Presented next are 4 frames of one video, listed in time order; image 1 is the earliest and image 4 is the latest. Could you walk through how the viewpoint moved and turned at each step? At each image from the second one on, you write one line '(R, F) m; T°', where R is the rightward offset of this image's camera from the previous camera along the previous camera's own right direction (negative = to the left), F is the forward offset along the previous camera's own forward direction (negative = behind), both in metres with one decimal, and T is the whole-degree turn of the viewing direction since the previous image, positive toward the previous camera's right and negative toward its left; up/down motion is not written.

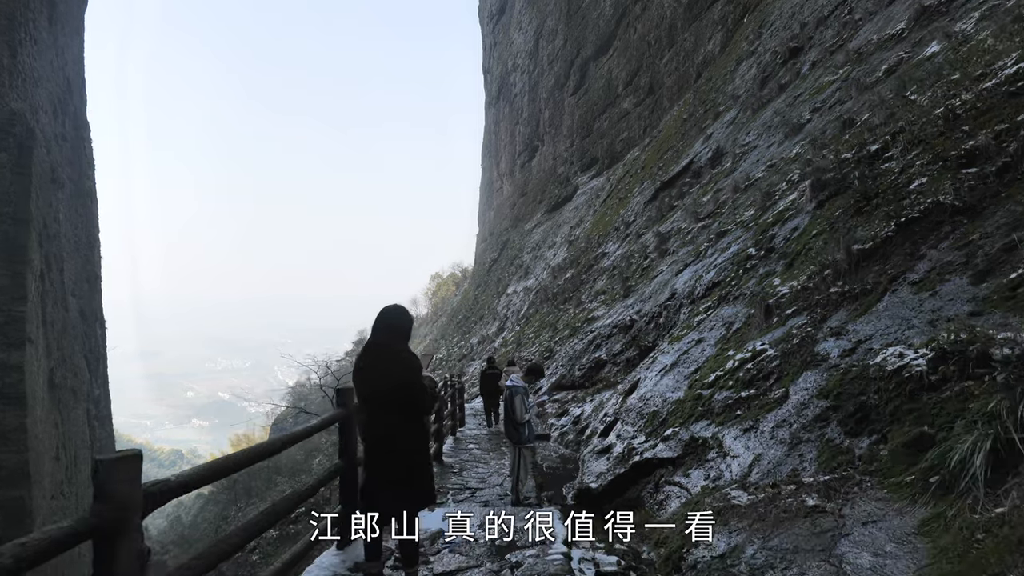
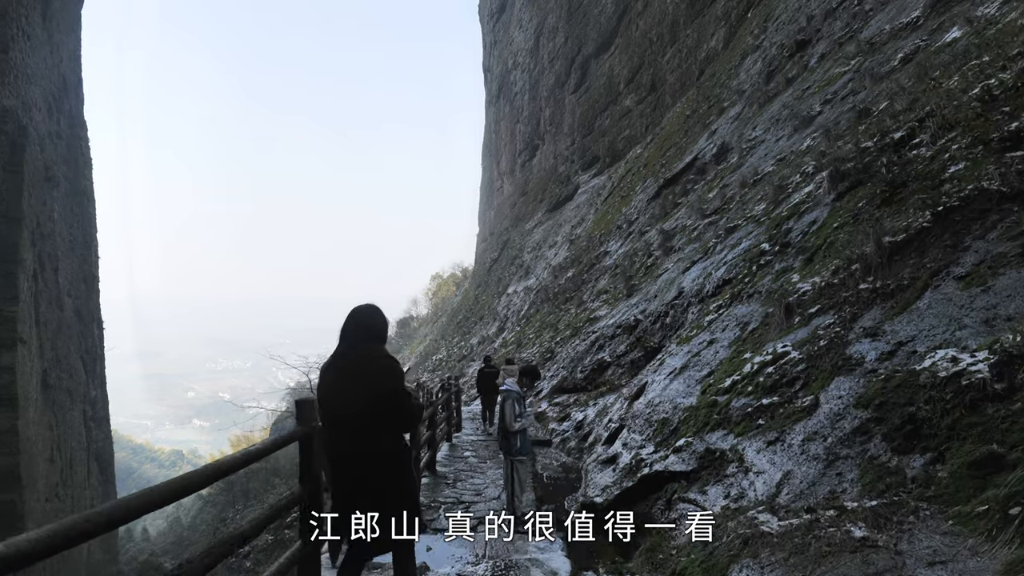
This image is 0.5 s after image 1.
(0.0, +0.5) m; 0°
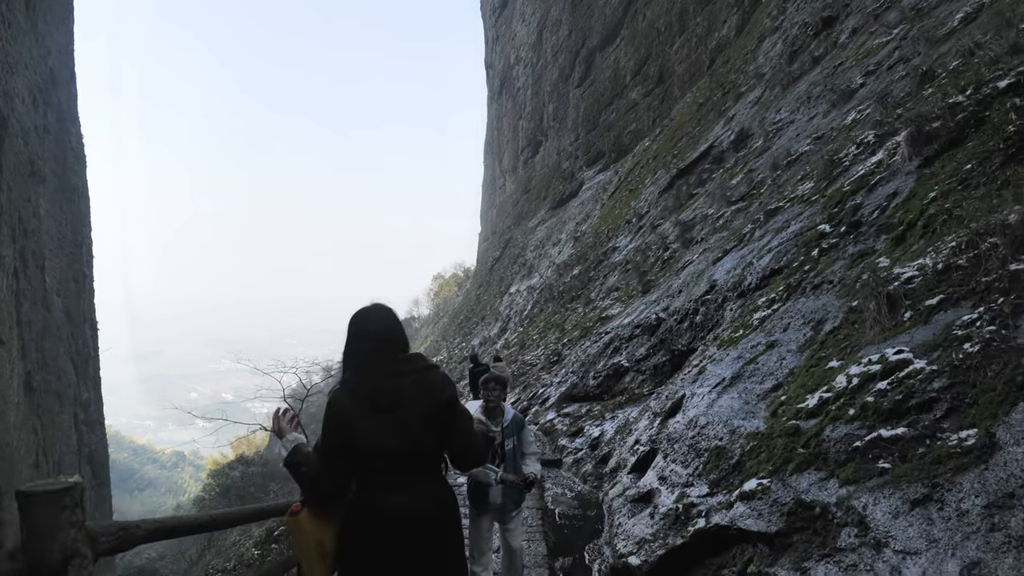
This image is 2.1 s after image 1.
(0.0, +1.4) m; 0°
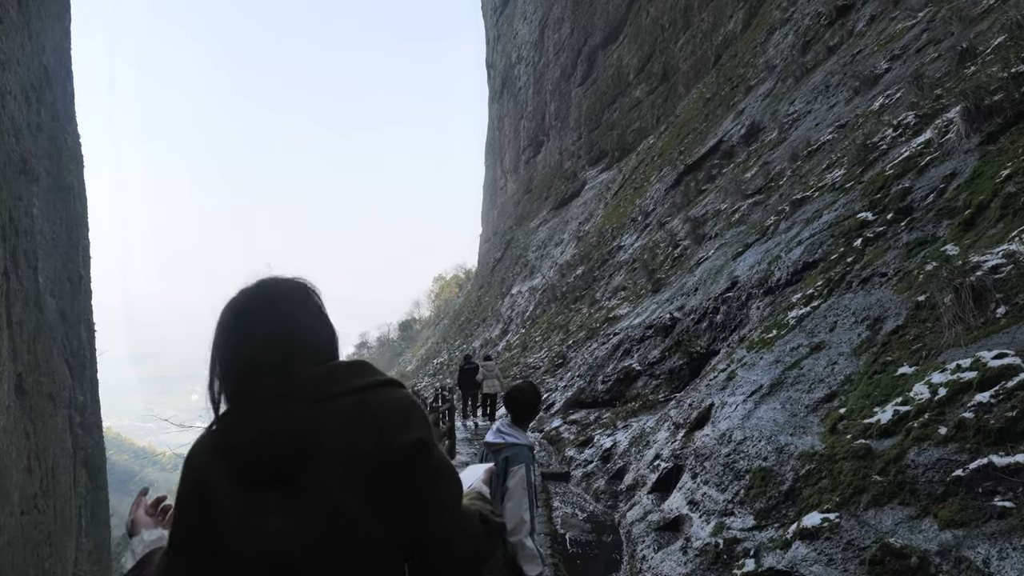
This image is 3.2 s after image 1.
(0.0, +0.7) m; 0°
